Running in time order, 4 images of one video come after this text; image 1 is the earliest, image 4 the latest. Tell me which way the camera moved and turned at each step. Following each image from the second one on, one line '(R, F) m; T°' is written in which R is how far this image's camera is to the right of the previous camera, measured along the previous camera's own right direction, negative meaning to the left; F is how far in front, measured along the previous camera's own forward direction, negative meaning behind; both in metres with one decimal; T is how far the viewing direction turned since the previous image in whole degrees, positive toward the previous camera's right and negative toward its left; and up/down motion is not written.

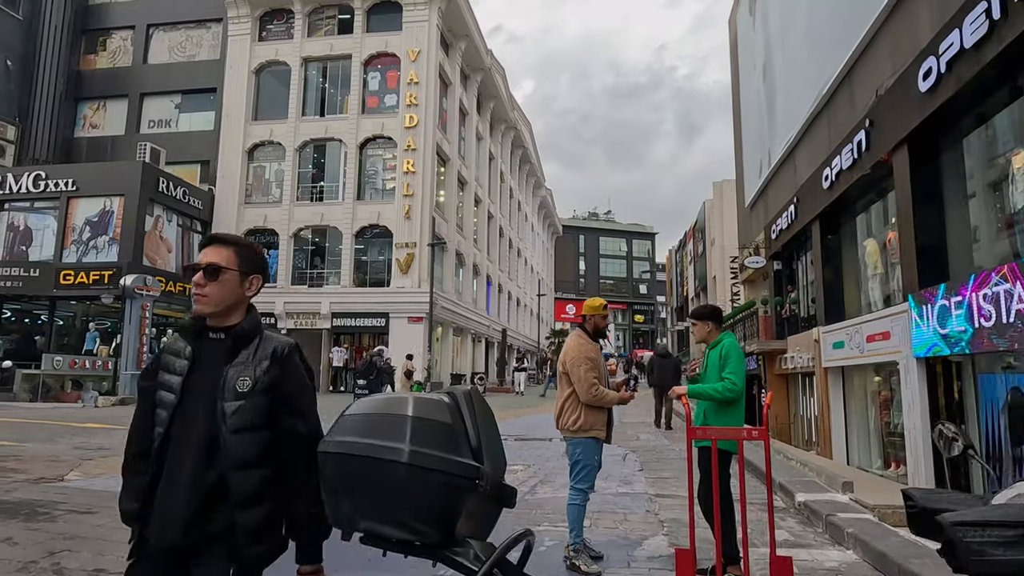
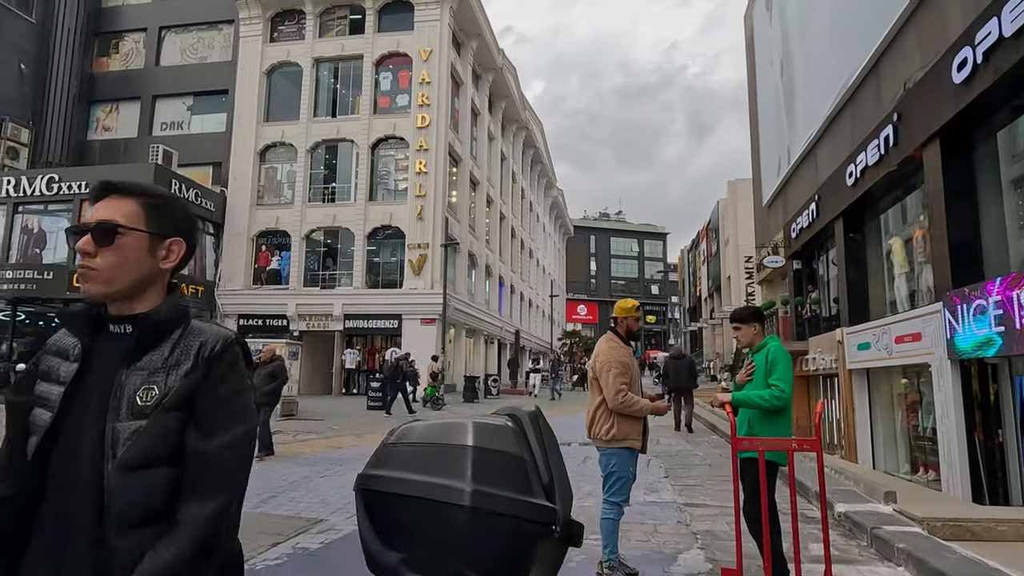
(-0.1, +0.2) m; -1°
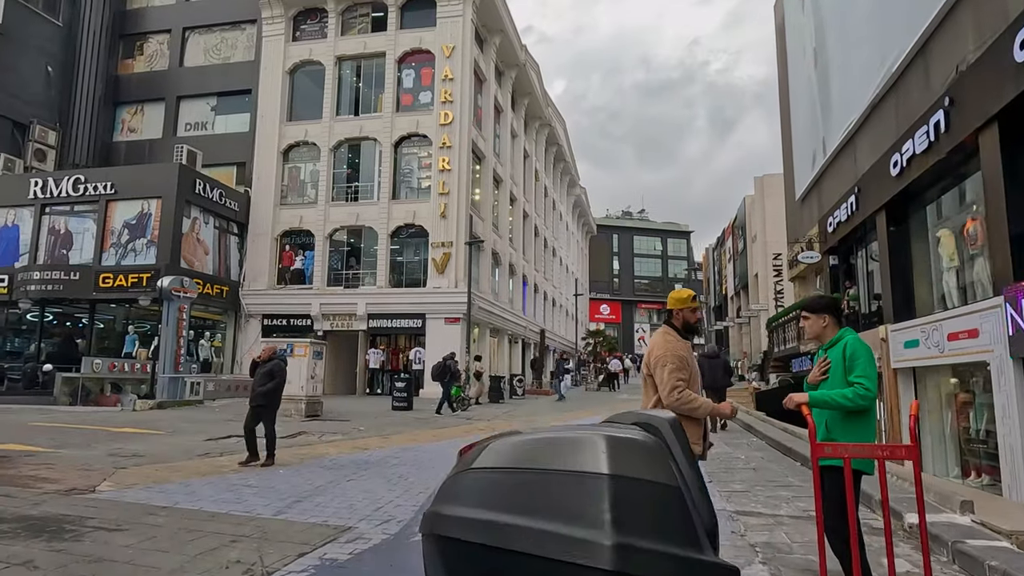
(-0.1, +0.4) m; -2°
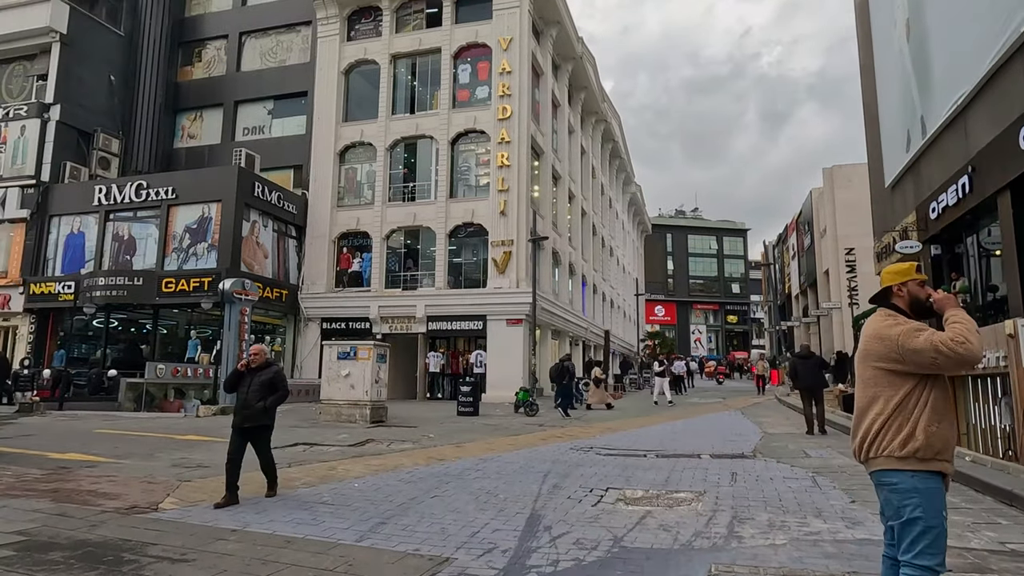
(-0.5, +0.9) m; -4°
